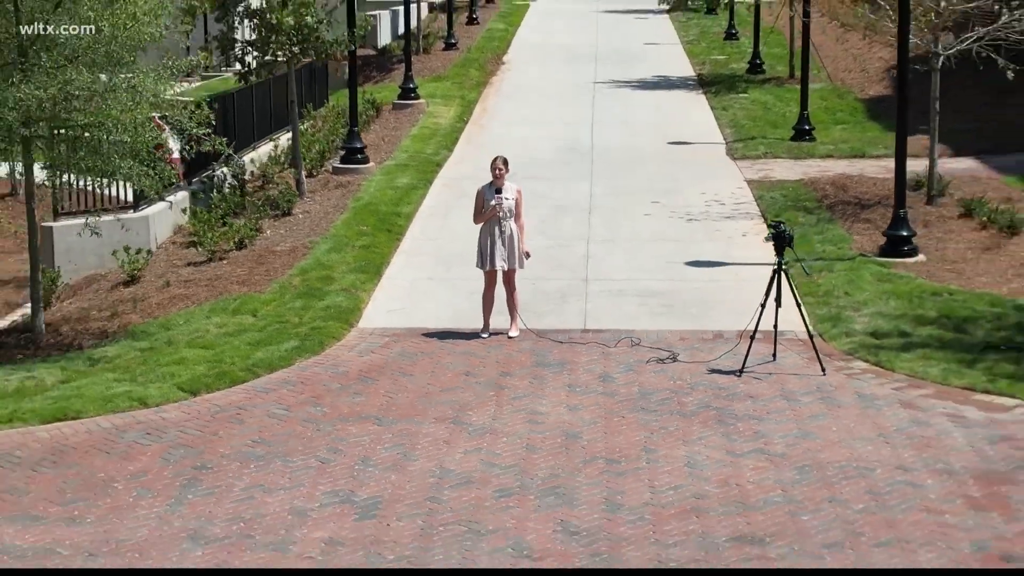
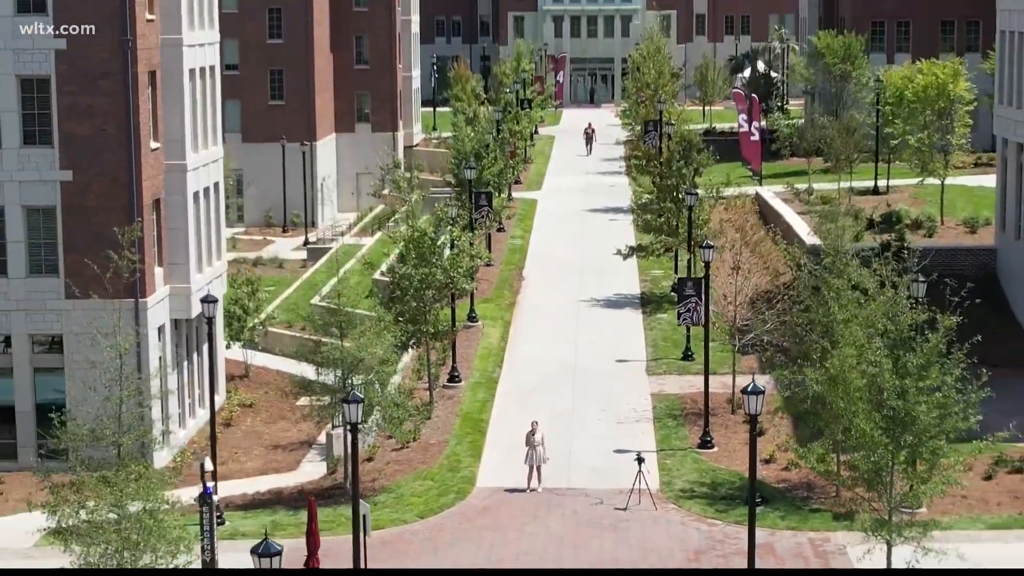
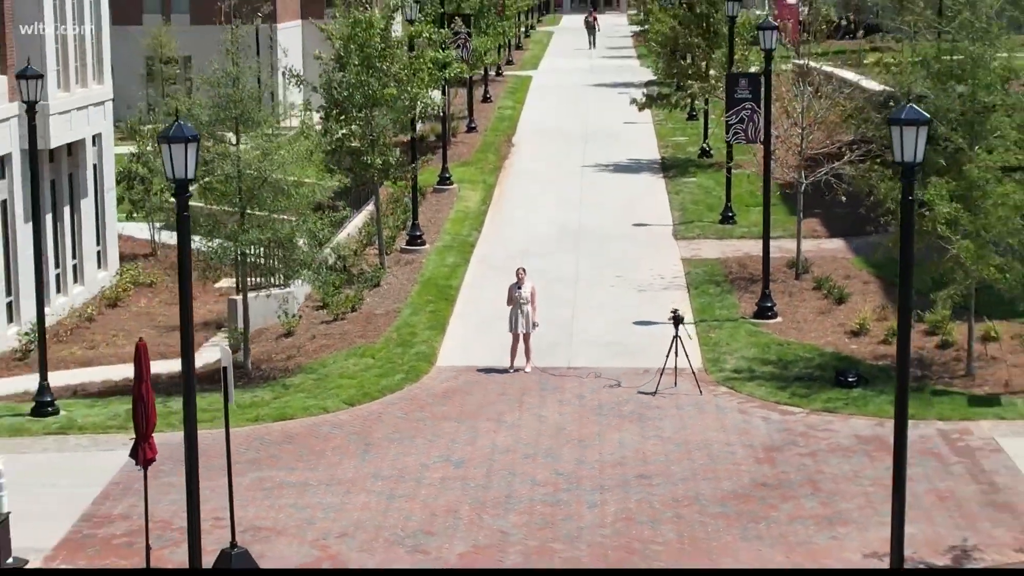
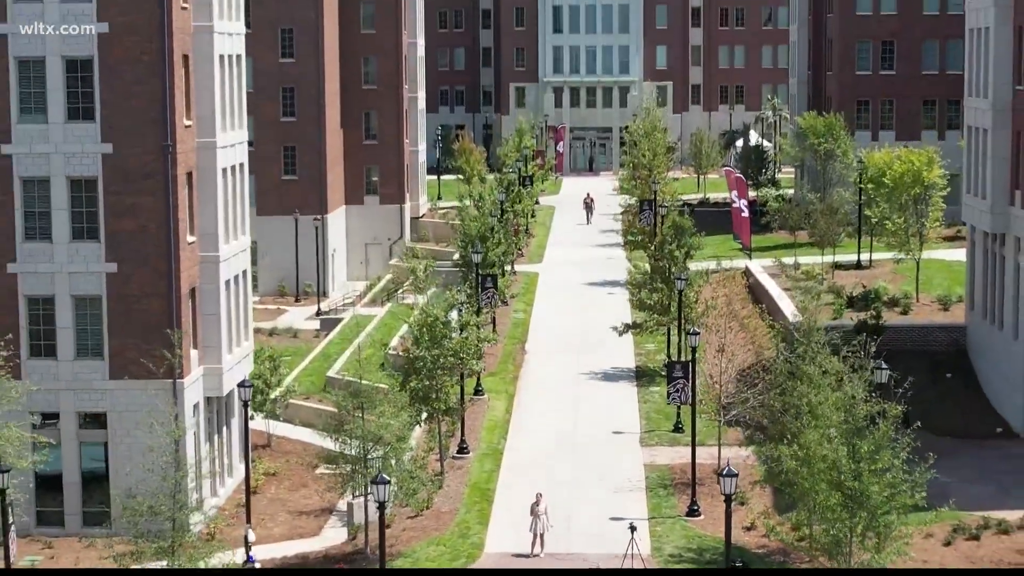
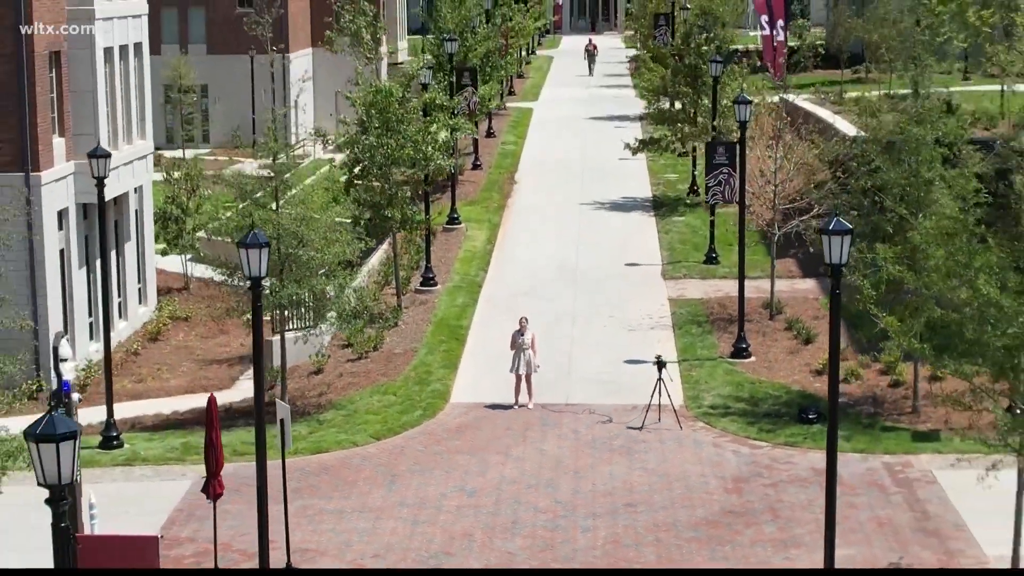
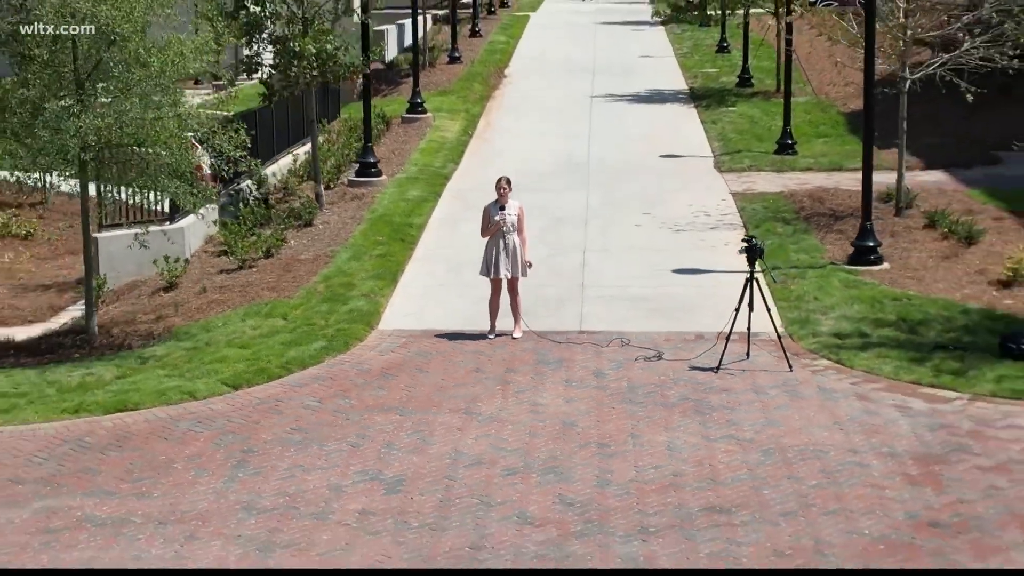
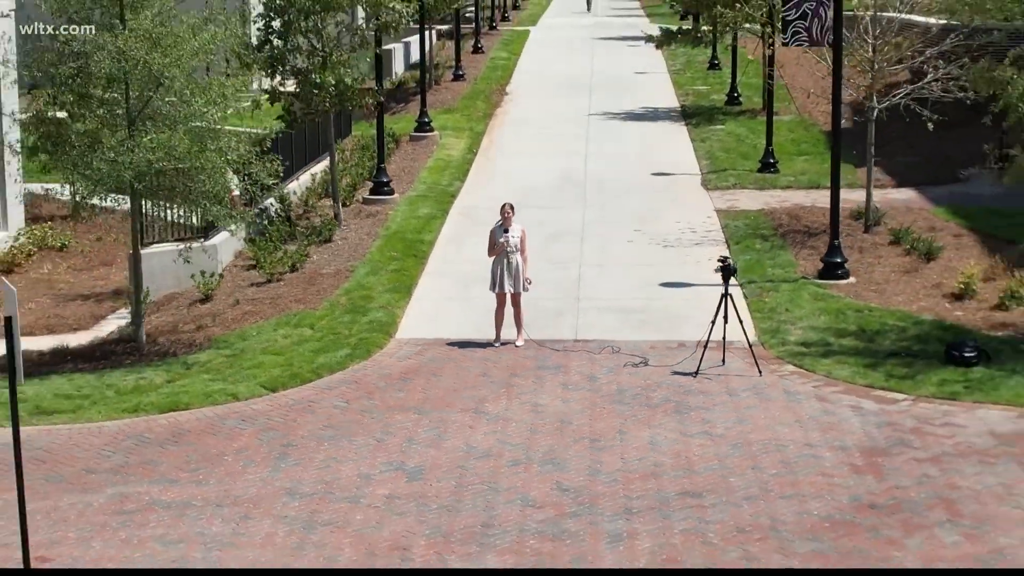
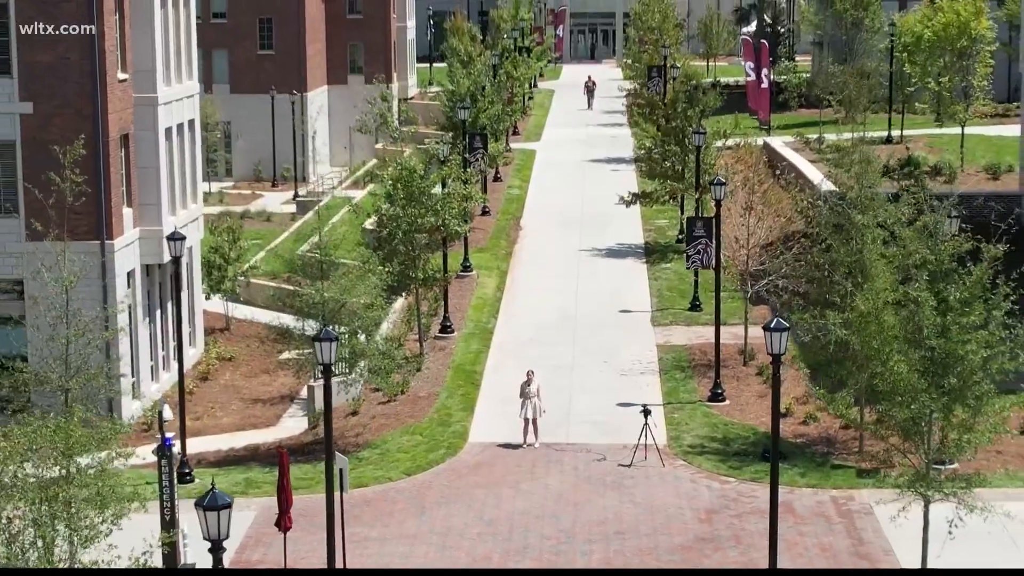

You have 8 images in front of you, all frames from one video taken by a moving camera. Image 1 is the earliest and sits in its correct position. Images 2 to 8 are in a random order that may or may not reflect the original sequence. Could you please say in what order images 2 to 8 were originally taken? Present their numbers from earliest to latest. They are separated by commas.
6, 7, 3, 5, 8, 2, 4
